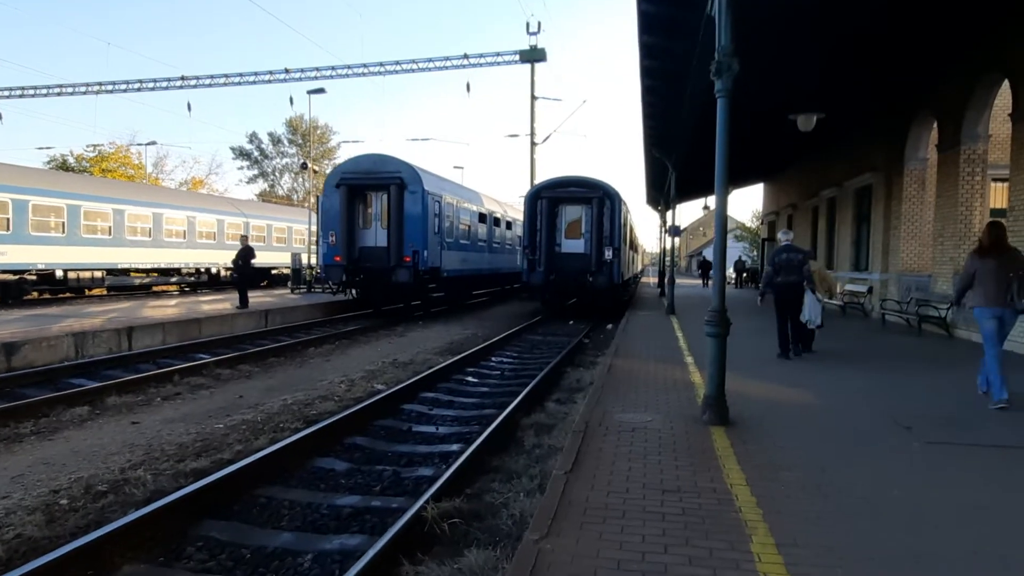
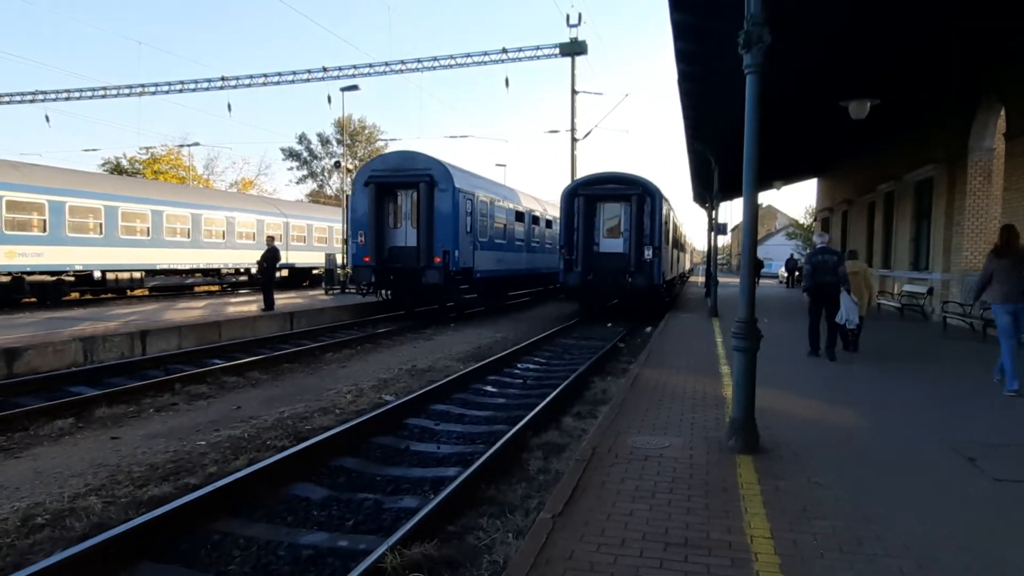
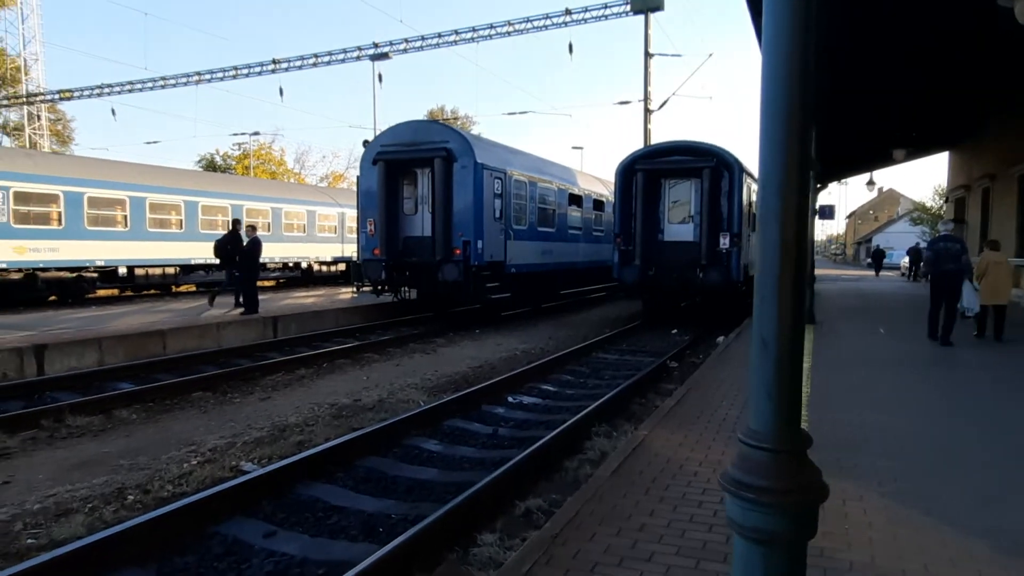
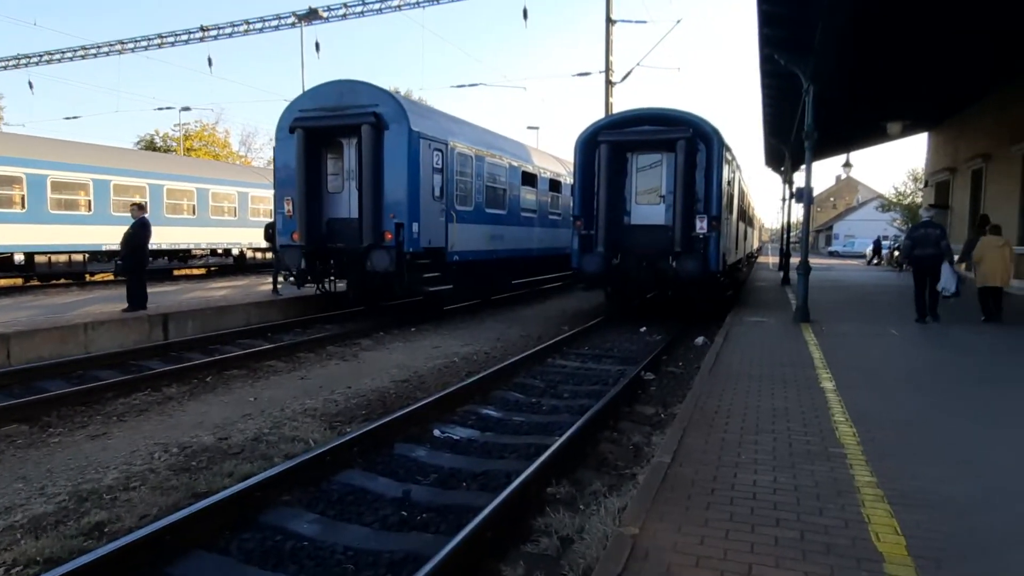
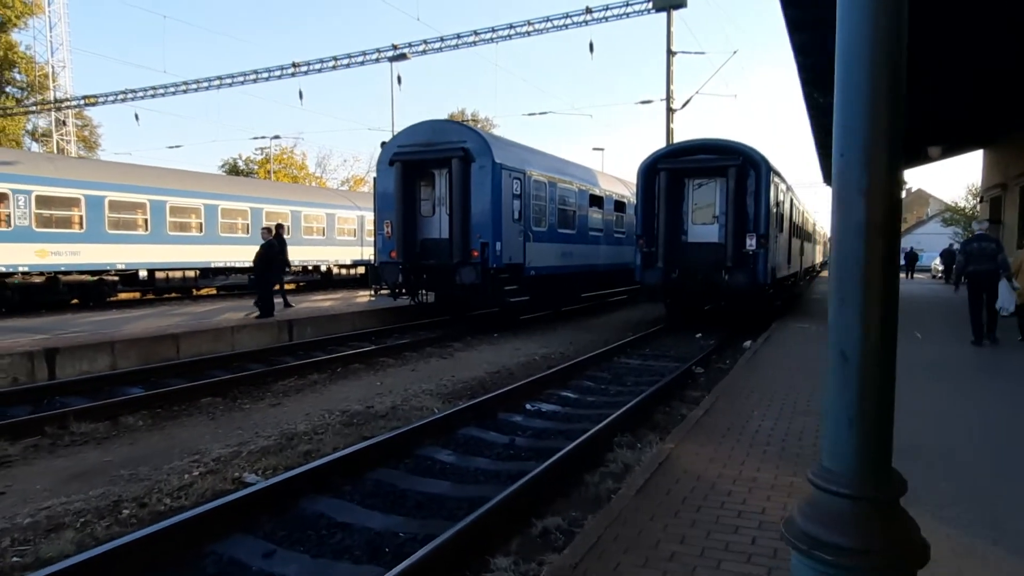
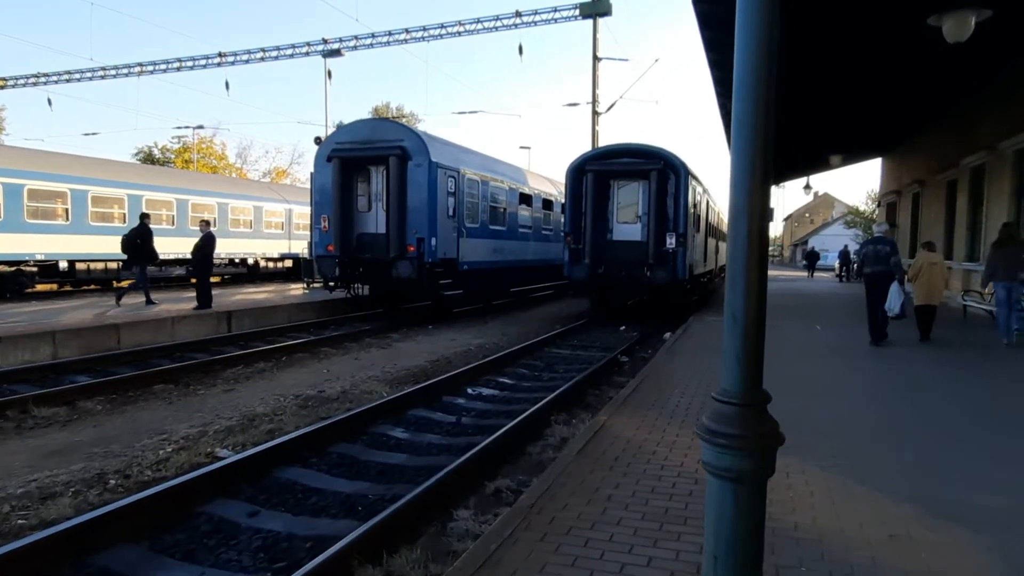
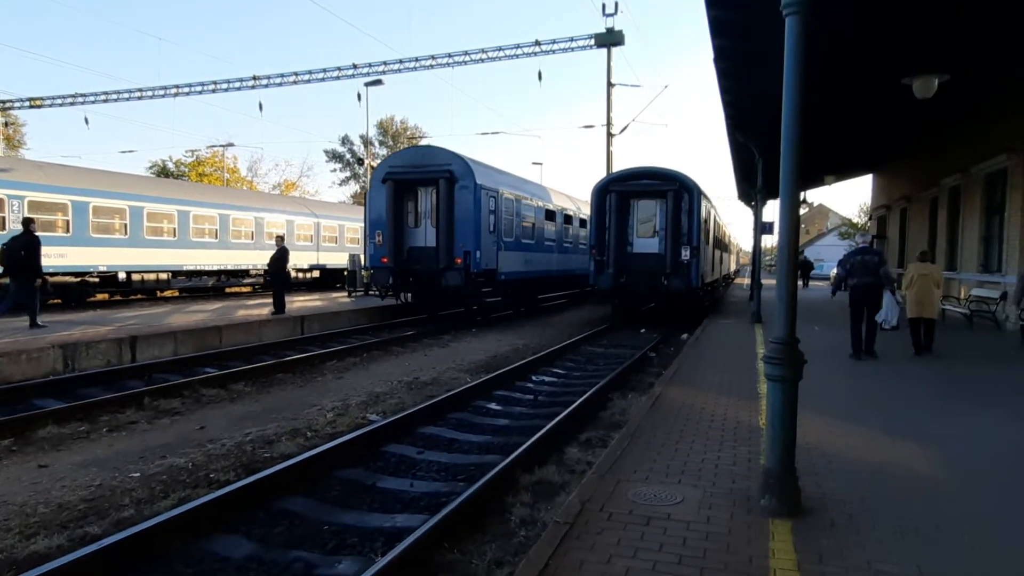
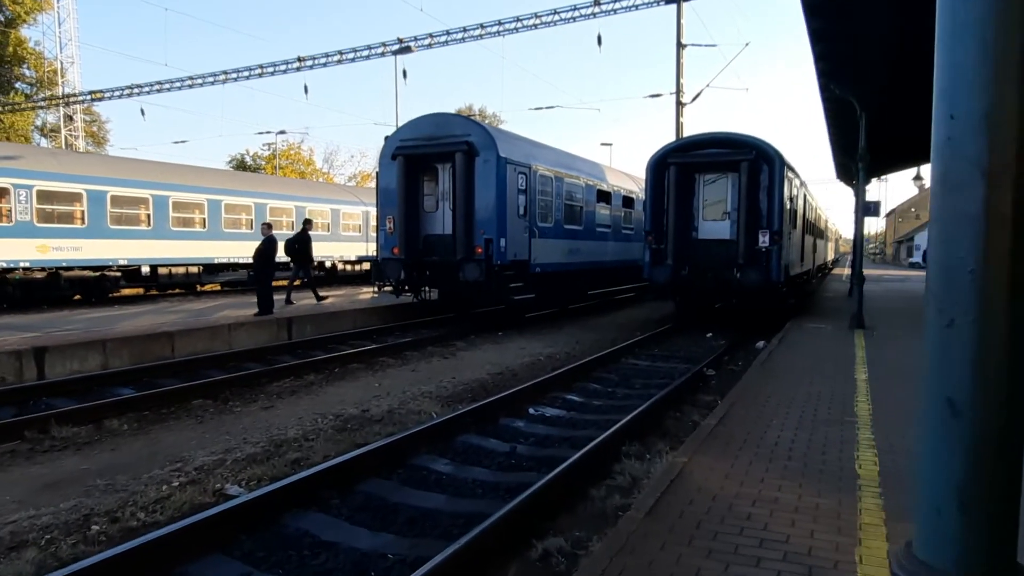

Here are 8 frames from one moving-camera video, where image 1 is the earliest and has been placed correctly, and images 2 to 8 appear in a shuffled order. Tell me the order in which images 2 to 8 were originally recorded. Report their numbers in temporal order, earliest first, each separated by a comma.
2, 7, 6, 3, 5, 8, 4
